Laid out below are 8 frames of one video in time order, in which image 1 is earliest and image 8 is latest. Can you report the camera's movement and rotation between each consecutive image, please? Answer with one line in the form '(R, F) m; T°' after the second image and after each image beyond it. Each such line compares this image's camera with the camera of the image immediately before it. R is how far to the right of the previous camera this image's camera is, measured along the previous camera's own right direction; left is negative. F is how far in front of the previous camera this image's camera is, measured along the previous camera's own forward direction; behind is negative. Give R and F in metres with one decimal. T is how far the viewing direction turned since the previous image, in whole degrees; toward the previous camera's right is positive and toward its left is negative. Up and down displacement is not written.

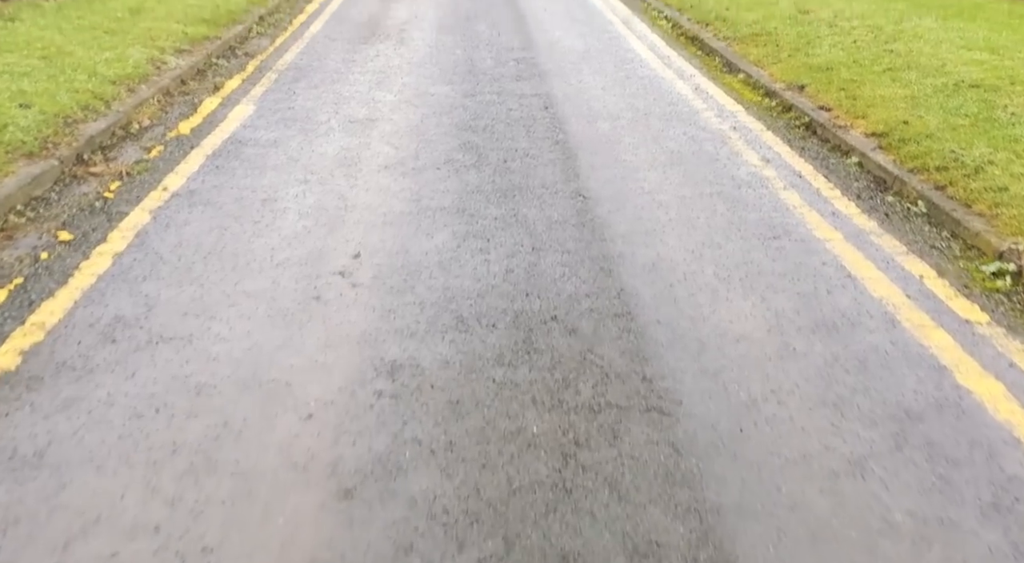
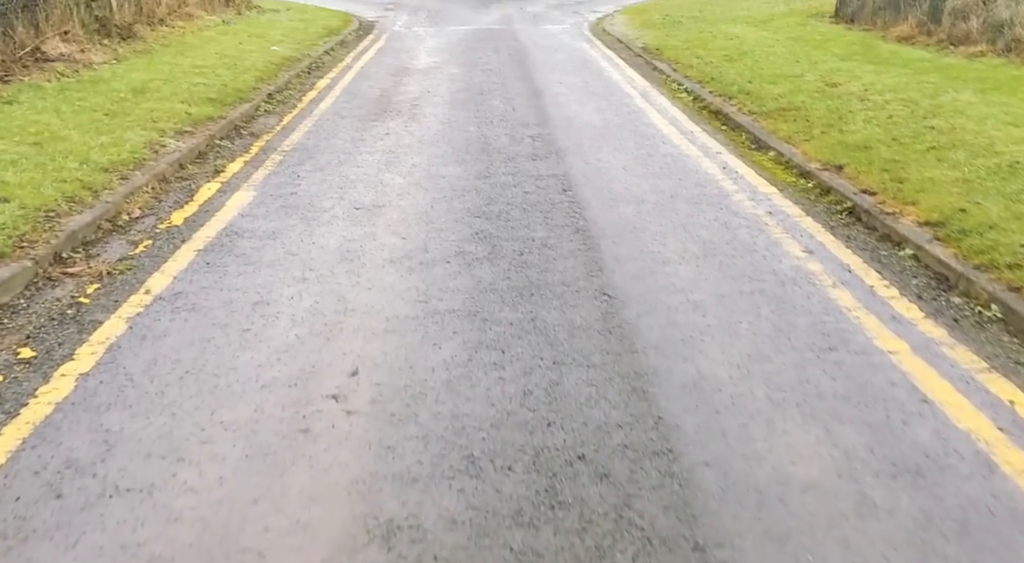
(0.0, +0.4) m; -1°
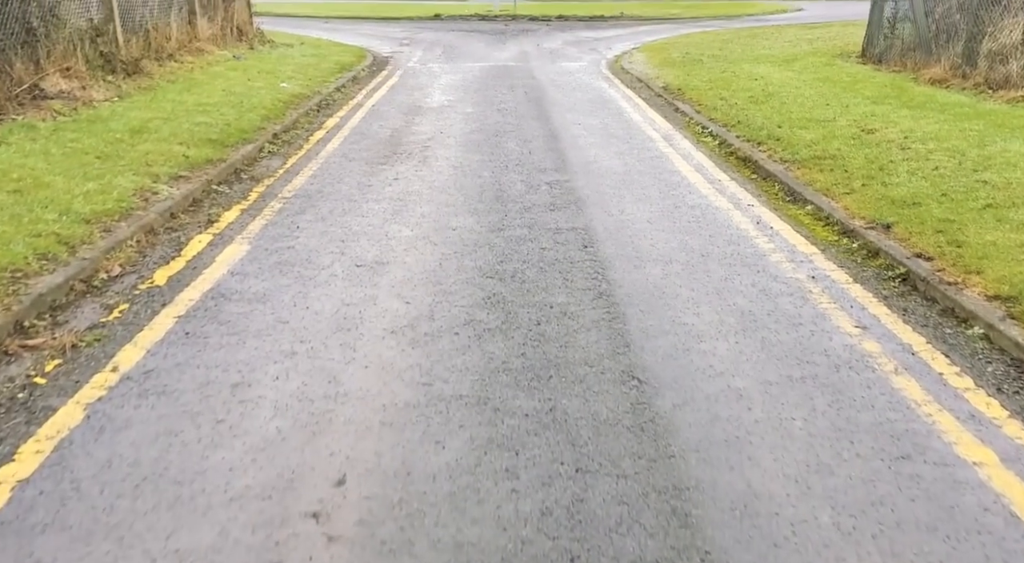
(0.0, +0.5) m; -1°
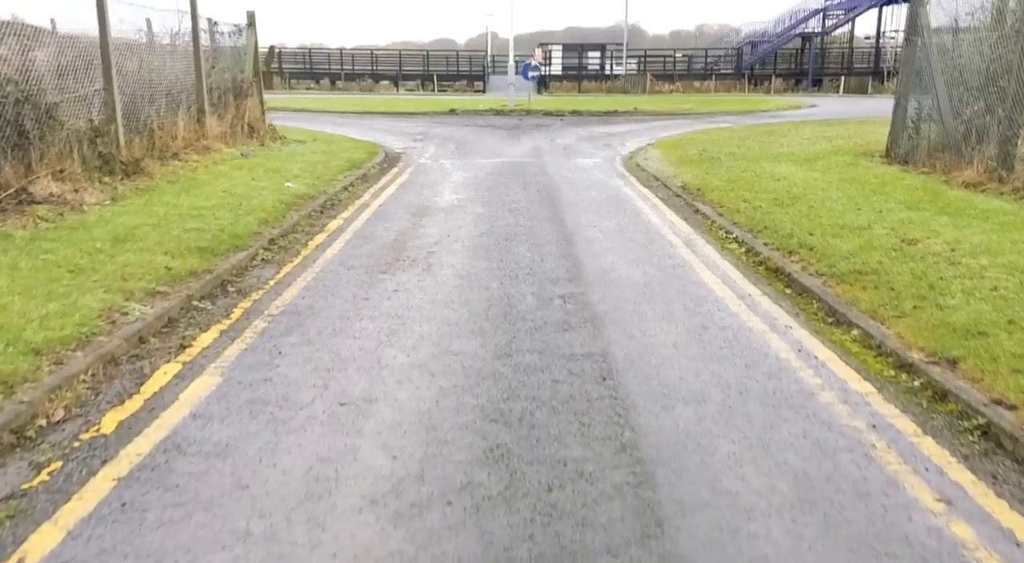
(0.0, +0.6) m; -1°
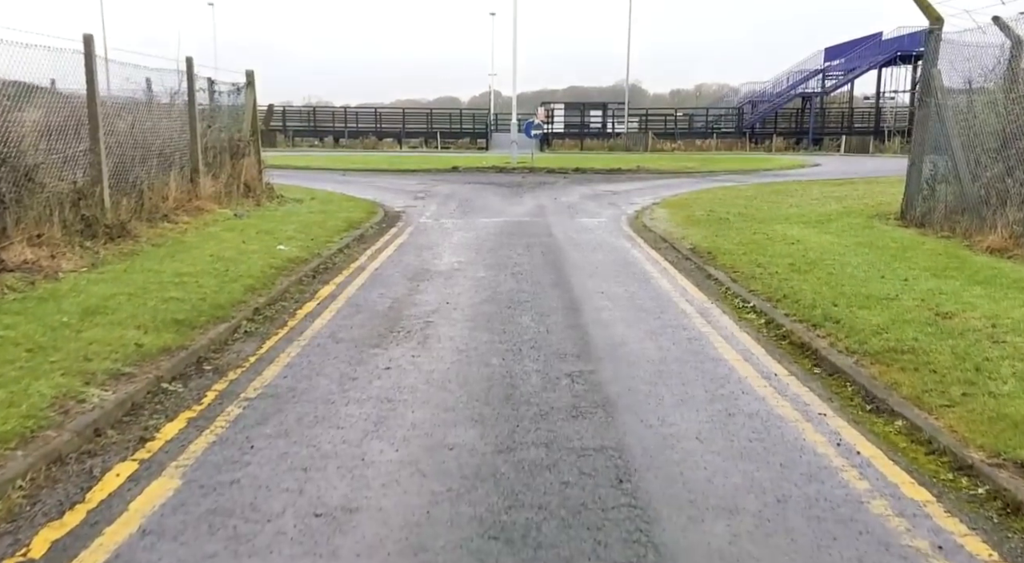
(0.0, +0.5) m; 0°
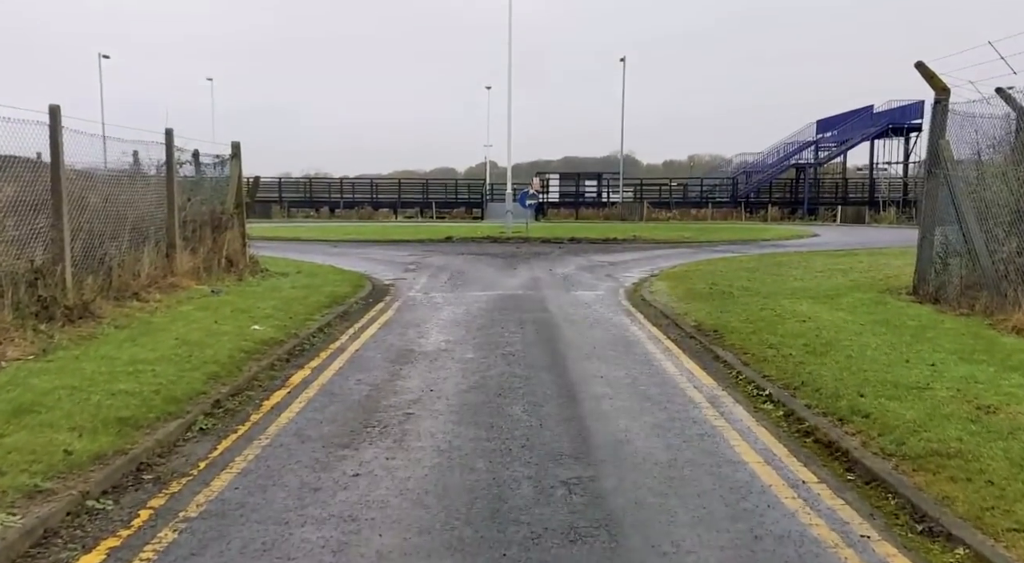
(+0.1, +0.7) m; 0°
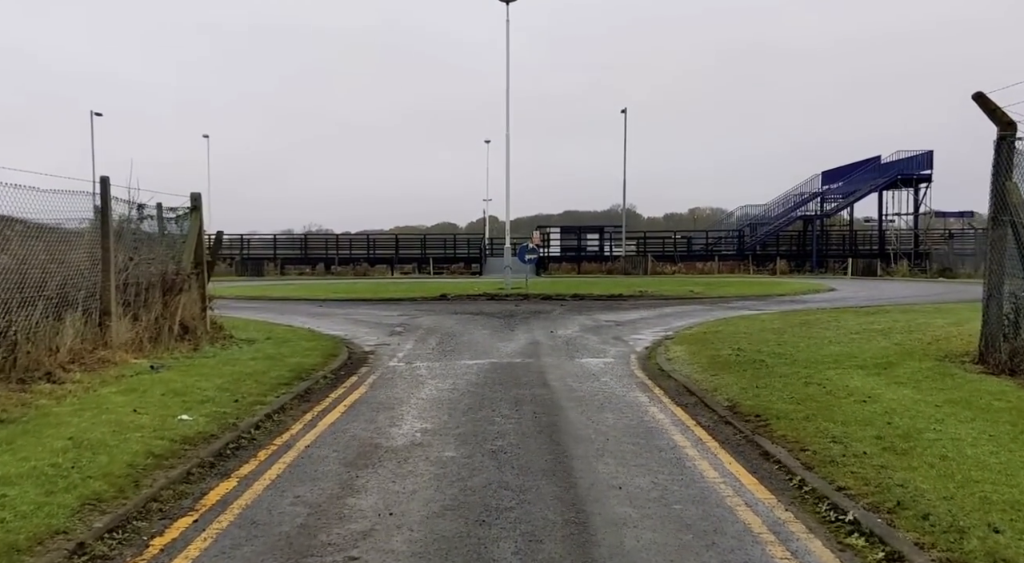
(+0.1, +1.8) m; 0°
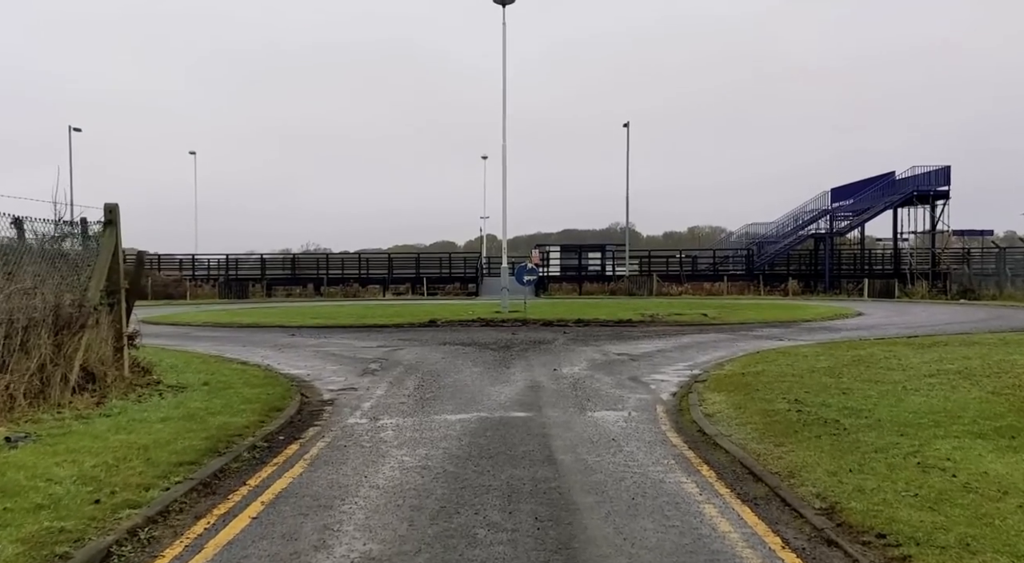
(+0.1, +2.8) m; 0°
